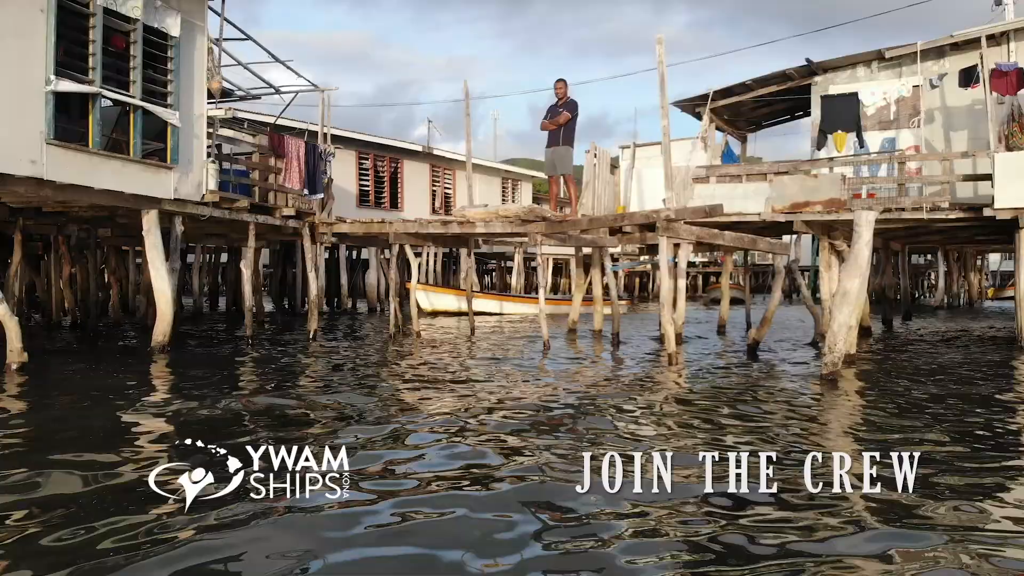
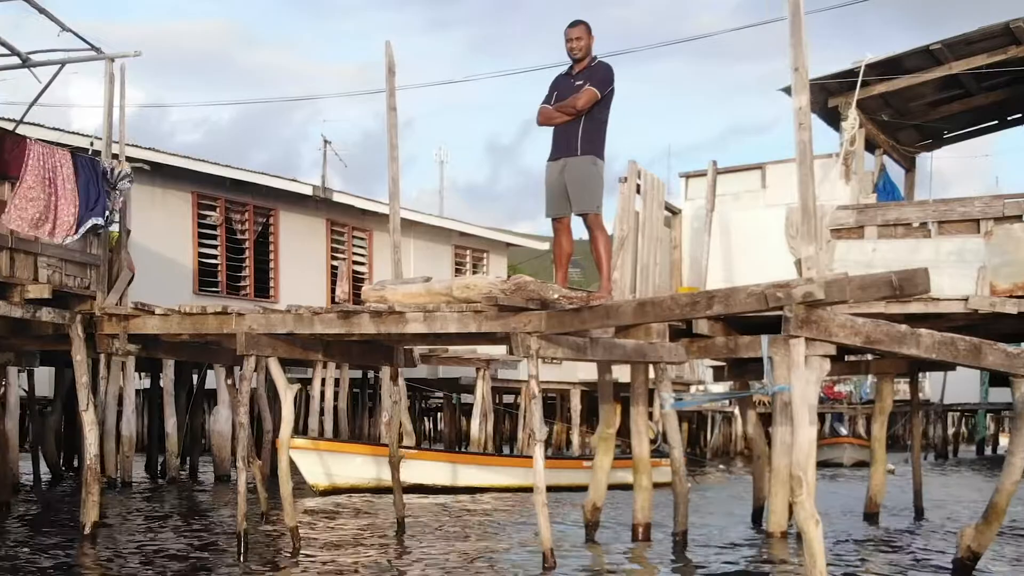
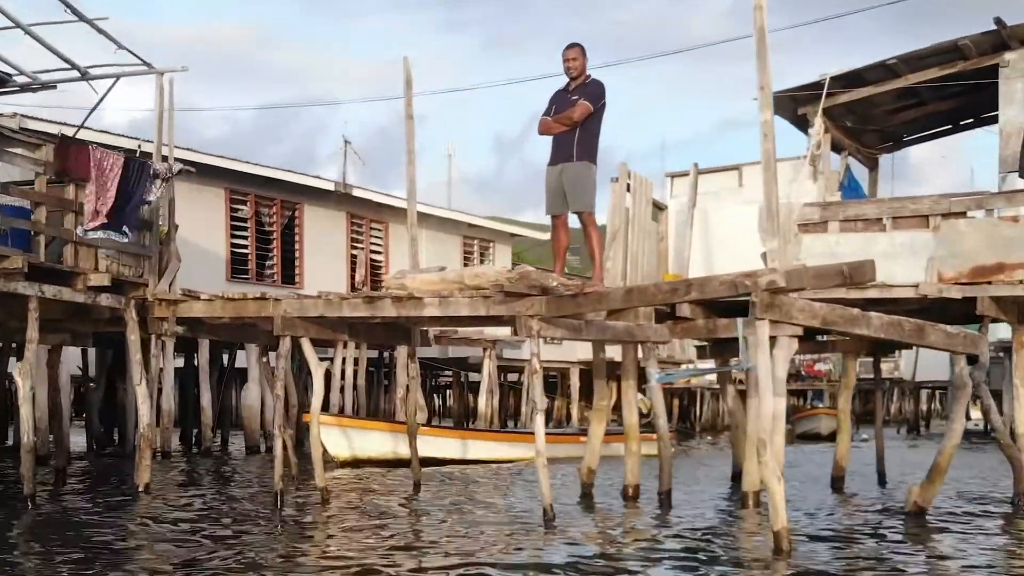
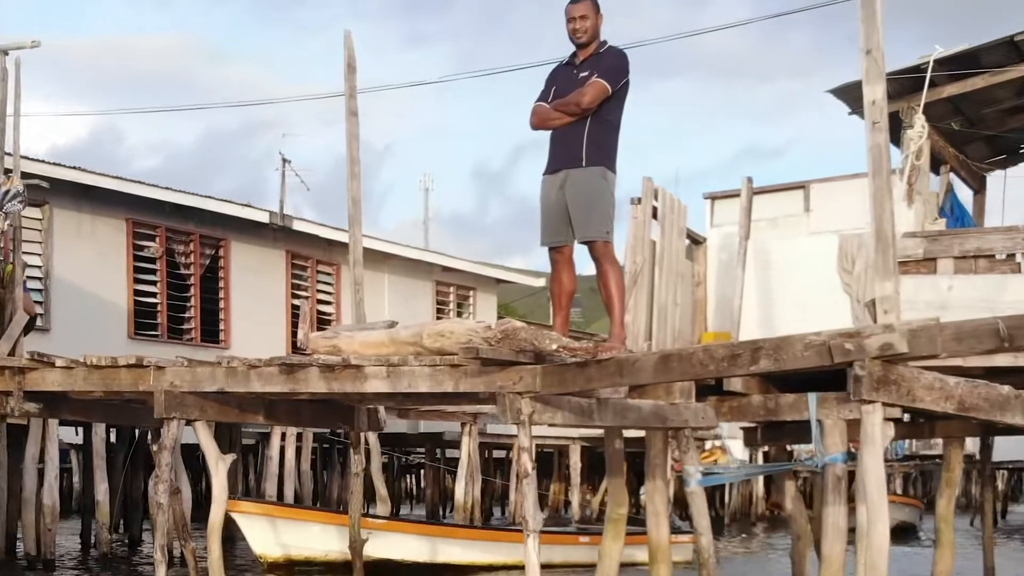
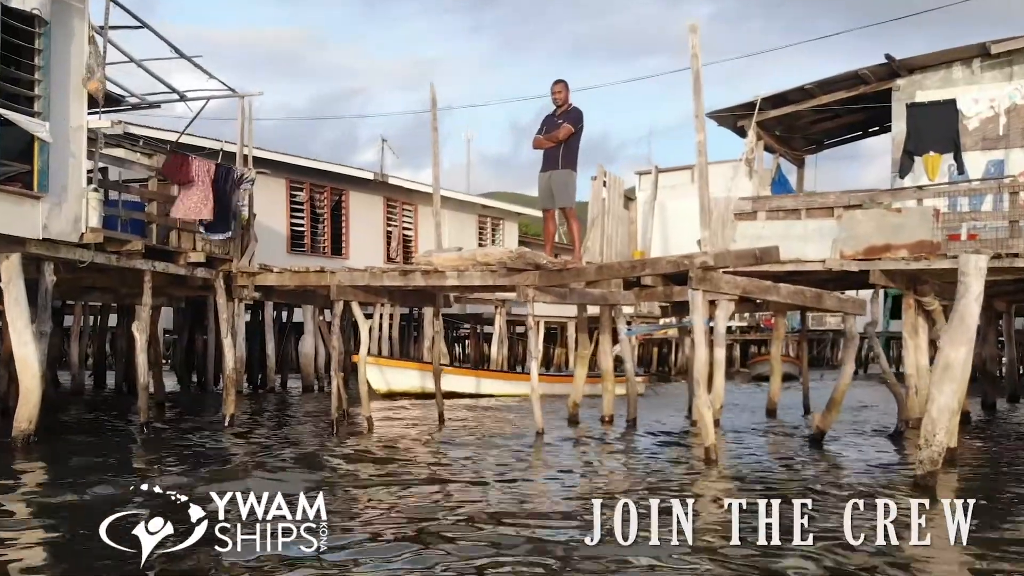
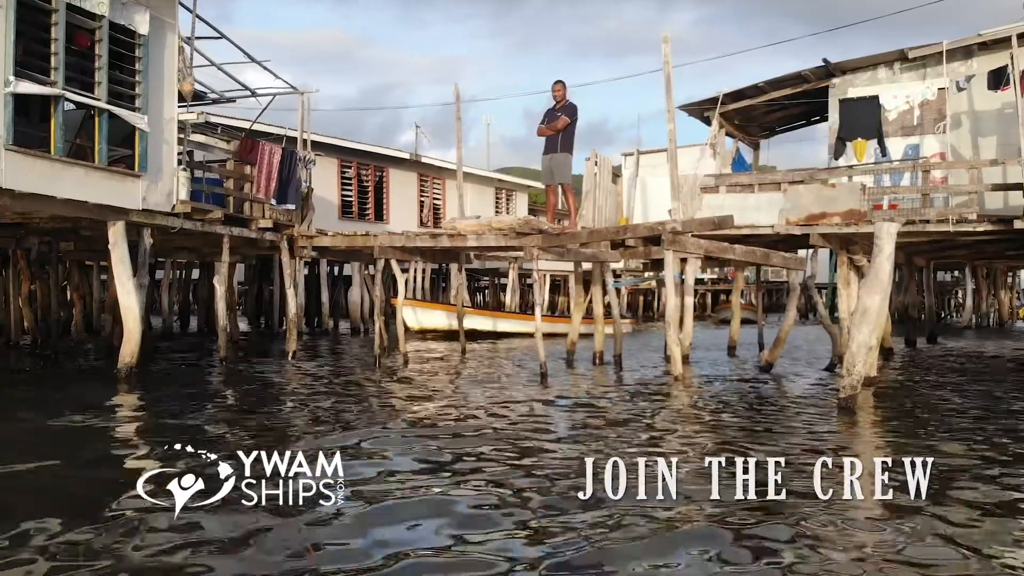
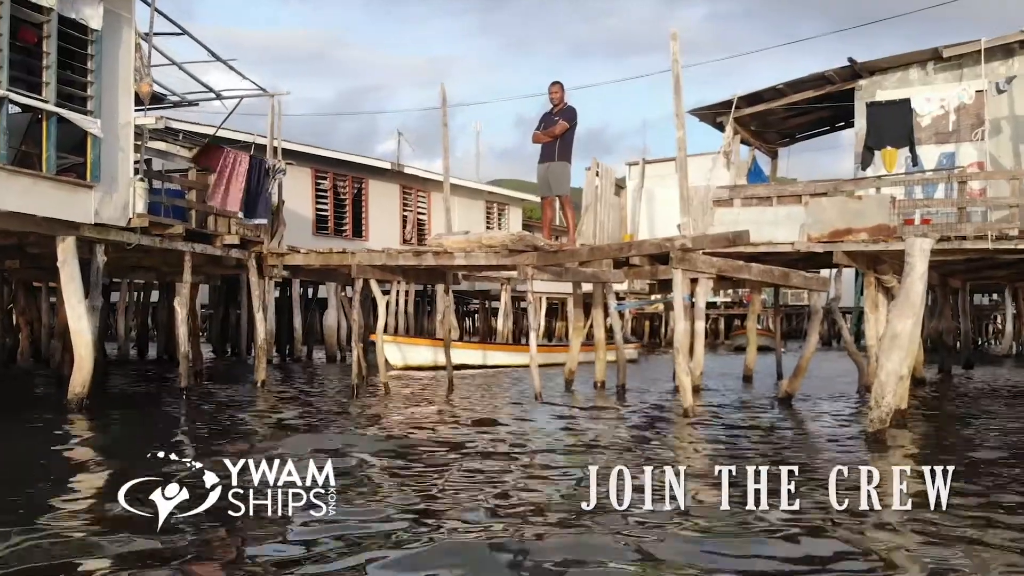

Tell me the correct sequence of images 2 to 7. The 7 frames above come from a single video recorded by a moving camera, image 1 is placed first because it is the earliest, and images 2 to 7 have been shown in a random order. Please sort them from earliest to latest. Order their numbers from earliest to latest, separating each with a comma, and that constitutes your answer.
6, 7, 5, 3, 2, 4
